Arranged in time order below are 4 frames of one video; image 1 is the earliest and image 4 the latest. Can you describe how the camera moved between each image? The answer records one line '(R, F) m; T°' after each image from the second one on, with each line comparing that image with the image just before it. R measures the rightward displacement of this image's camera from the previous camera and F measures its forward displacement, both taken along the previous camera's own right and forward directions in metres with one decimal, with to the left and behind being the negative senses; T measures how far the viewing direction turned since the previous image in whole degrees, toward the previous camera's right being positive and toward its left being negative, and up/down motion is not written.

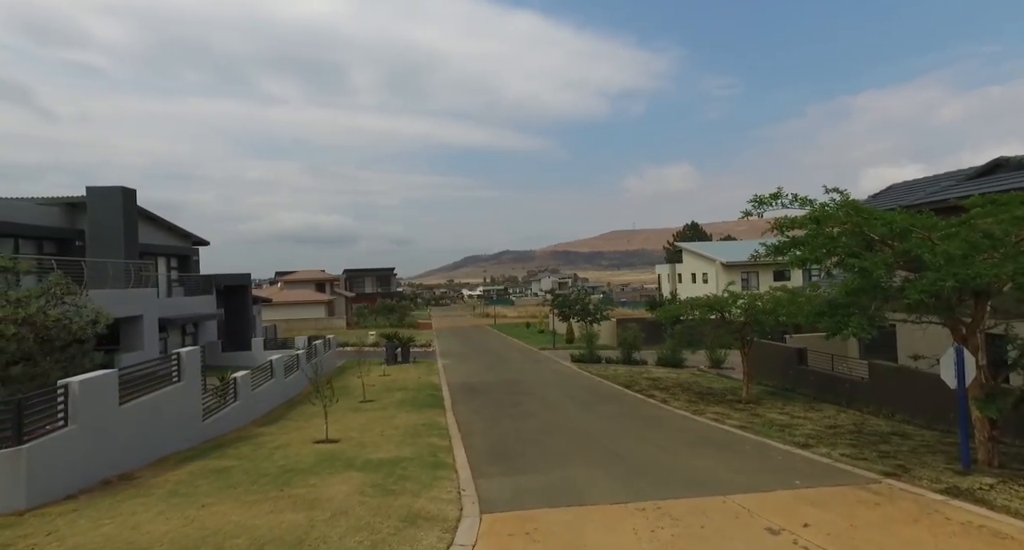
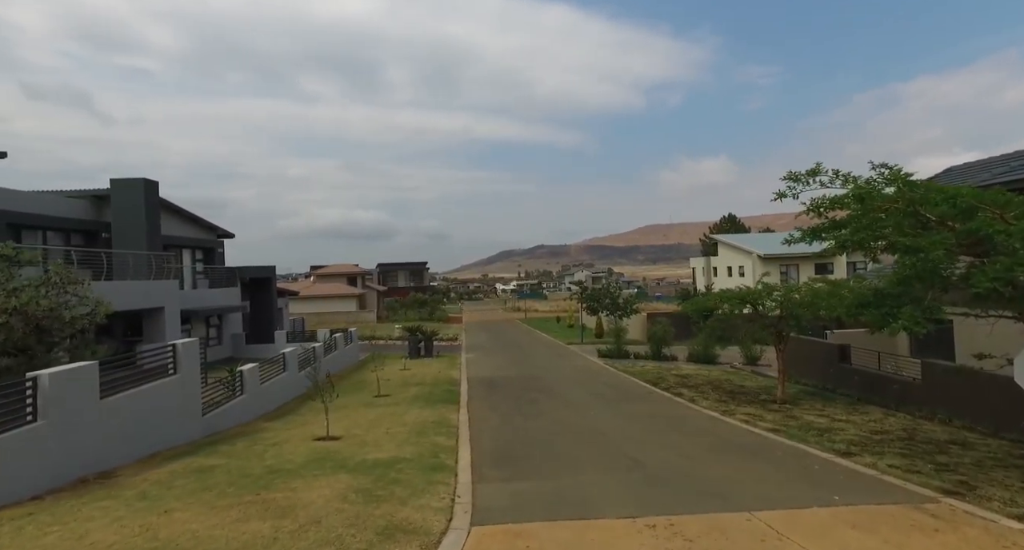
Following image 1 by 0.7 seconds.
(+0.4, +0.9) m; -3°
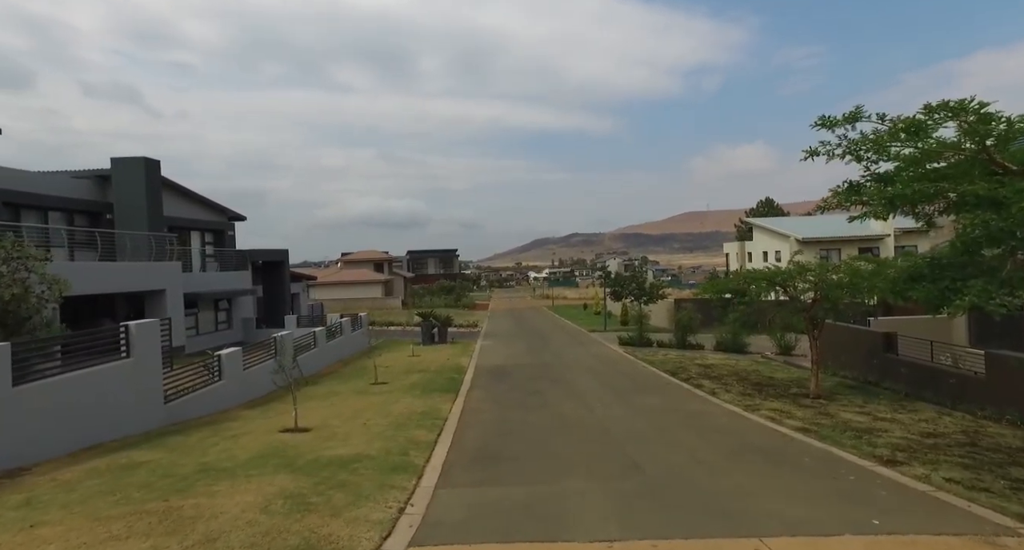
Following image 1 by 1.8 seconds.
(+0.8, +1.4) m; -3°
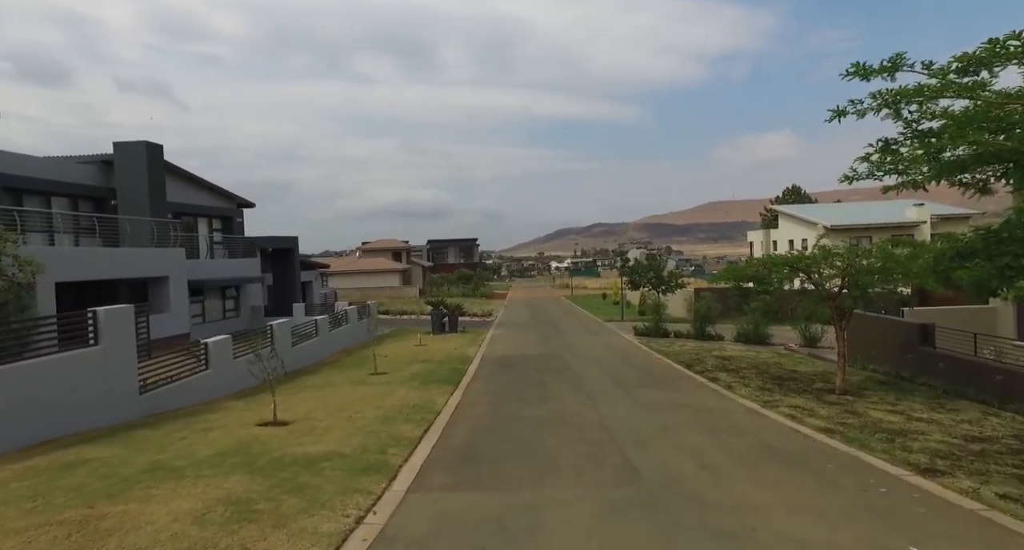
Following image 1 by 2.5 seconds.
(+0.5, +0.9) m; -2°
